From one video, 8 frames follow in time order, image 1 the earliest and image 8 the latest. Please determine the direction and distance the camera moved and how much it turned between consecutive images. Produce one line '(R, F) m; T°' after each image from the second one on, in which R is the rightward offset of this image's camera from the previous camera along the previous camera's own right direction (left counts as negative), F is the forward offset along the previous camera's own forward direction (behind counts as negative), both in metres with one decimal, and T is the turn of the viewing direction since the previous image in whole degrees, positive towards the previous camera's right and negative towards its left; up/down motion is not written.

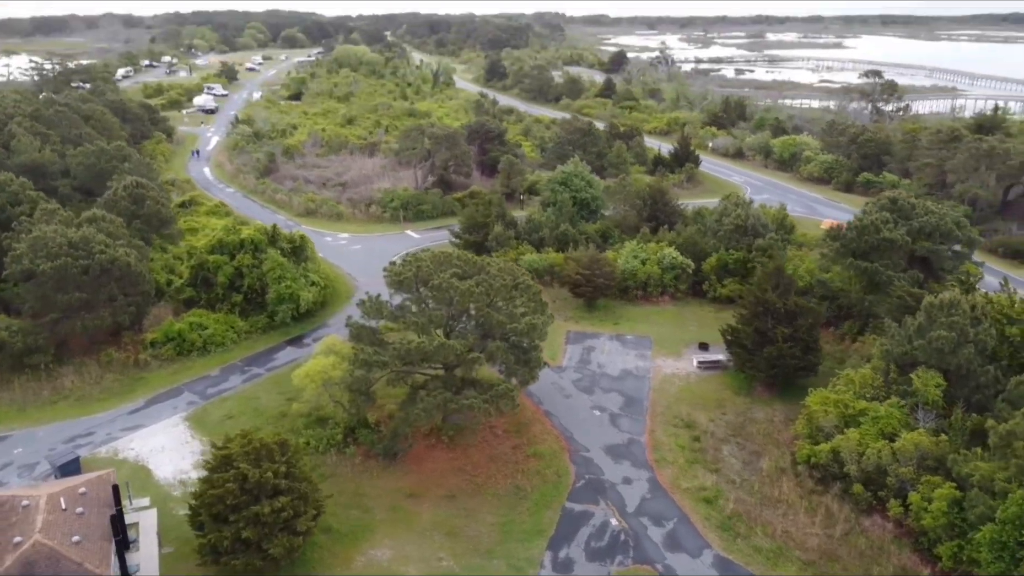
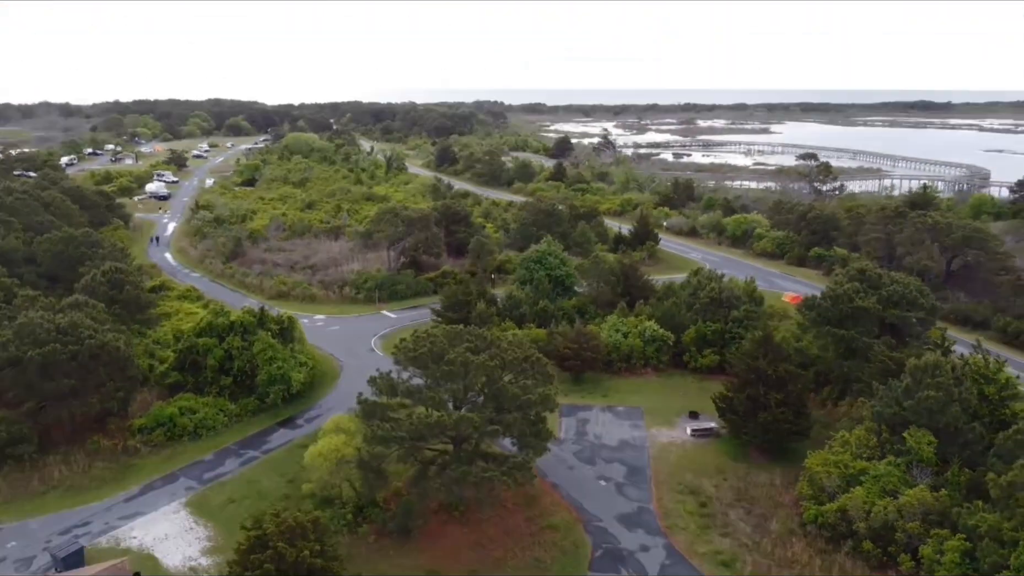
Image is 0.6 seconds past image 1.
(-1.6, -0.4) m; +4°
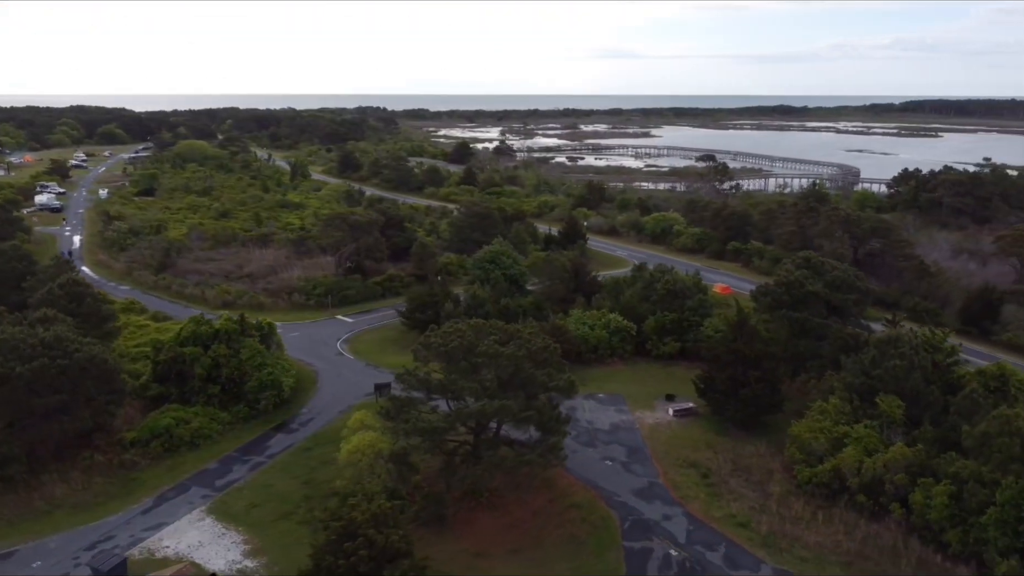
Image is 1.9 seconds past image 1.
(-3.3, -0.8) m; +8°
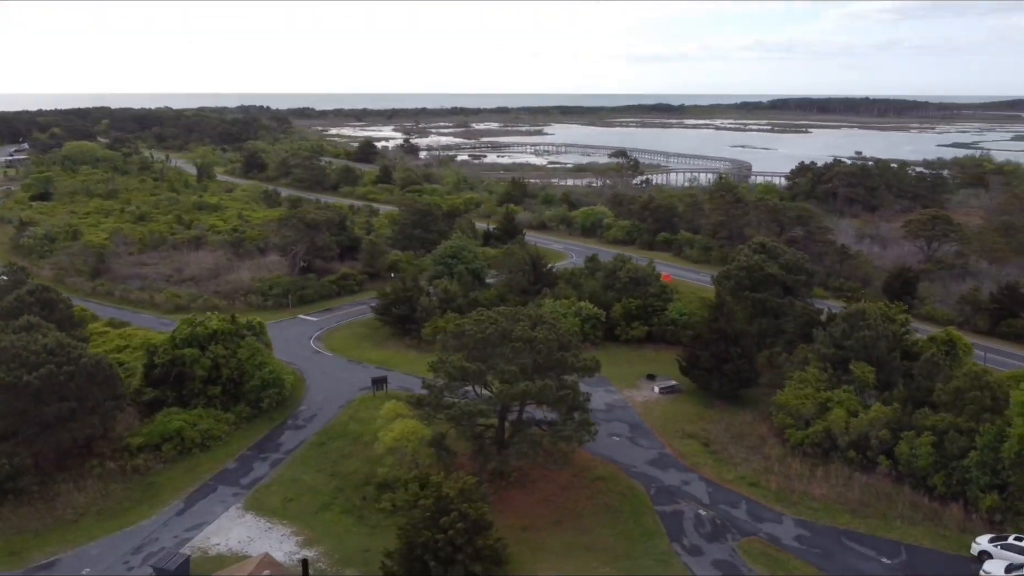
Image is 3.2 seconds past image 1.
(-3.4, -0.8) m; +8°
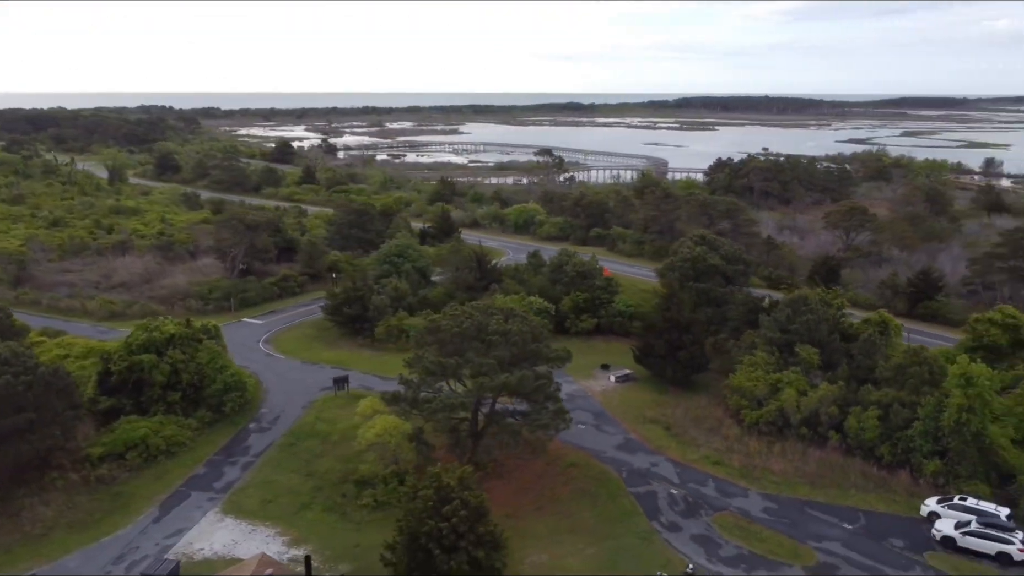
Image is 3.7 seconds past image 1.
(-1.5, -0.4) m; +6°
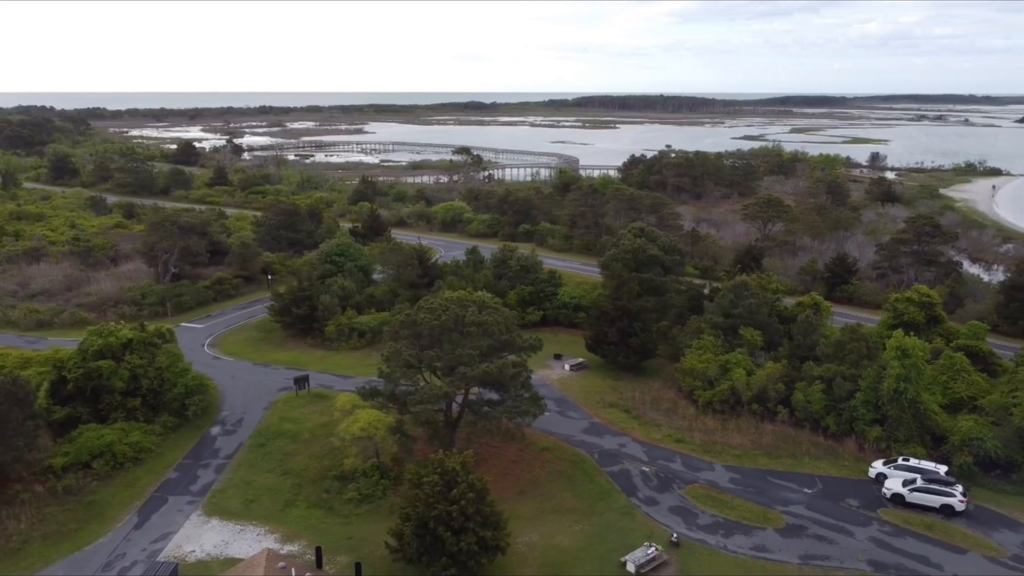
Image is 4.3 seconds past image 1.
(-1.8, -0.5) m; +7°
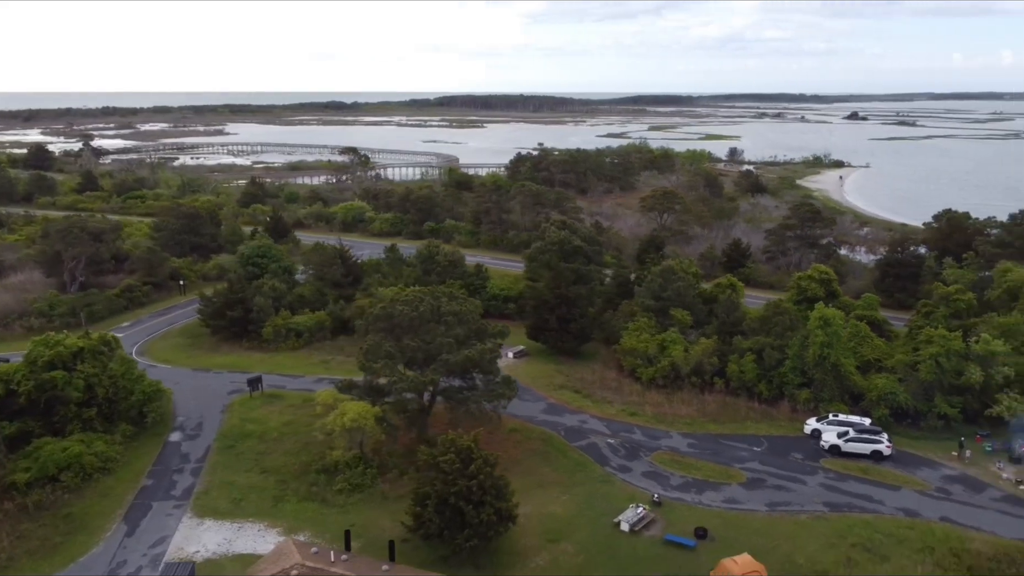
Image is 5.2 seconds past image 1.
(-2.8, -0.9) m; +10°
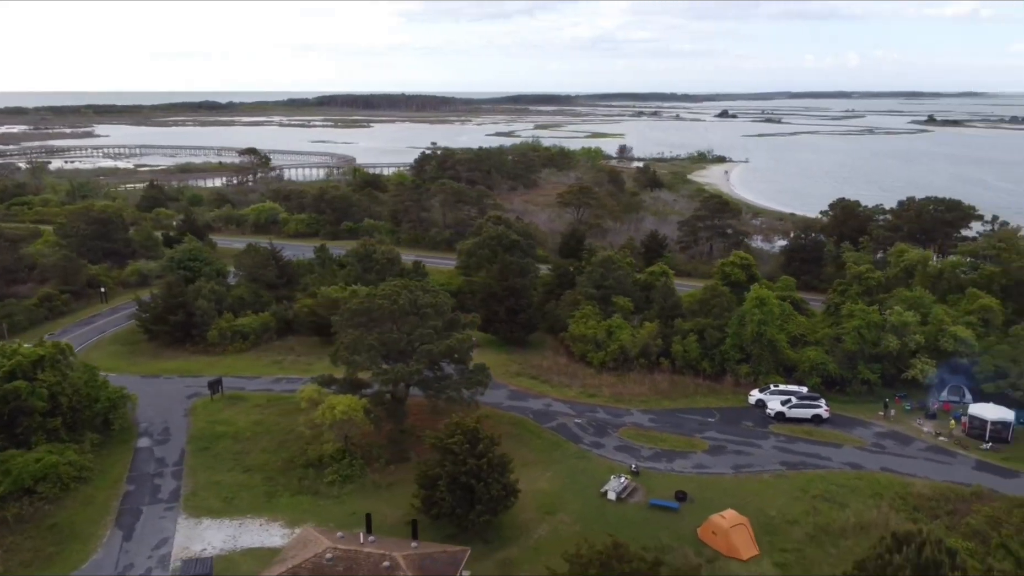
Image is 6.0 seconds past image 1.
(-2.4, -0.9) m; +8°
